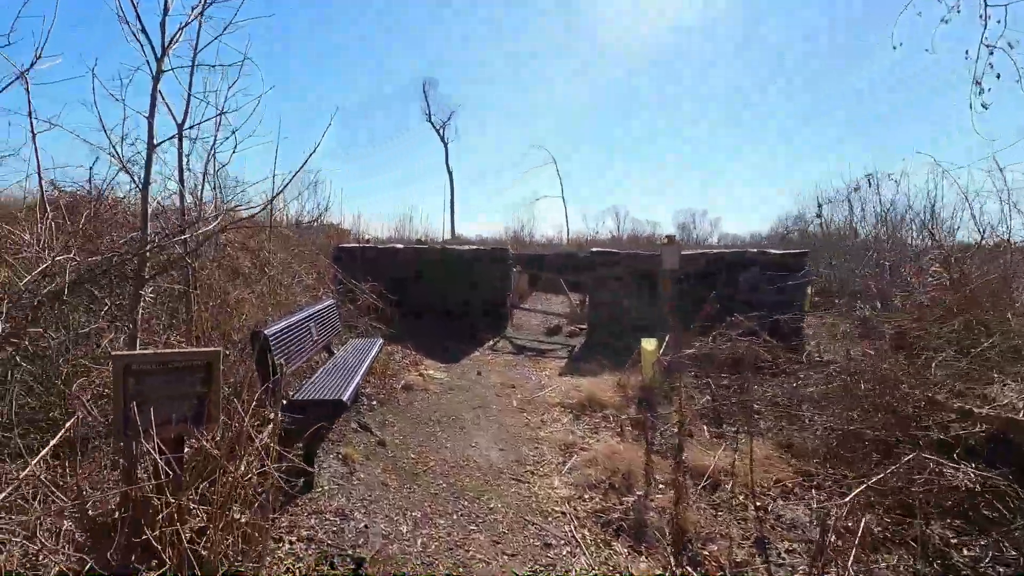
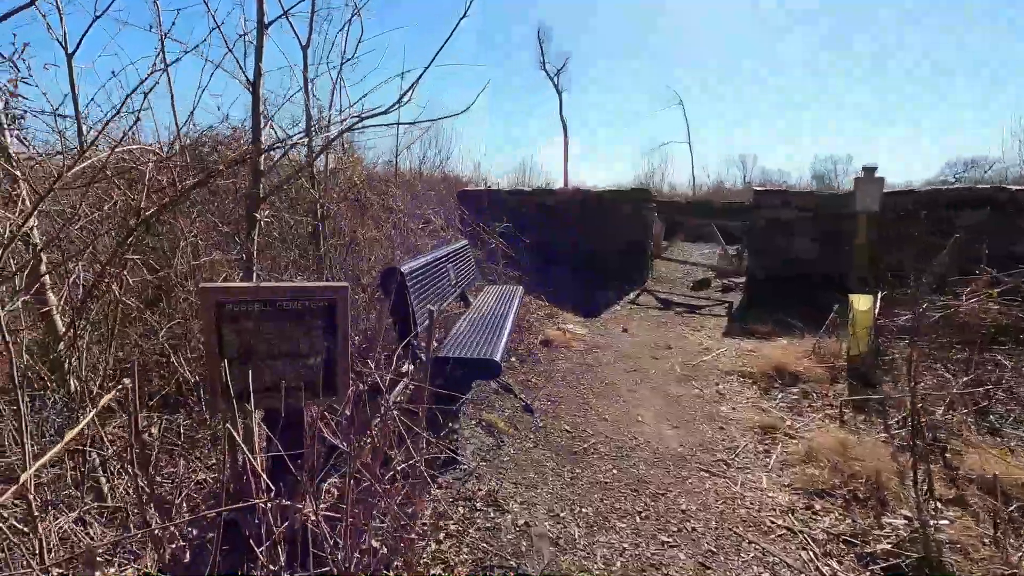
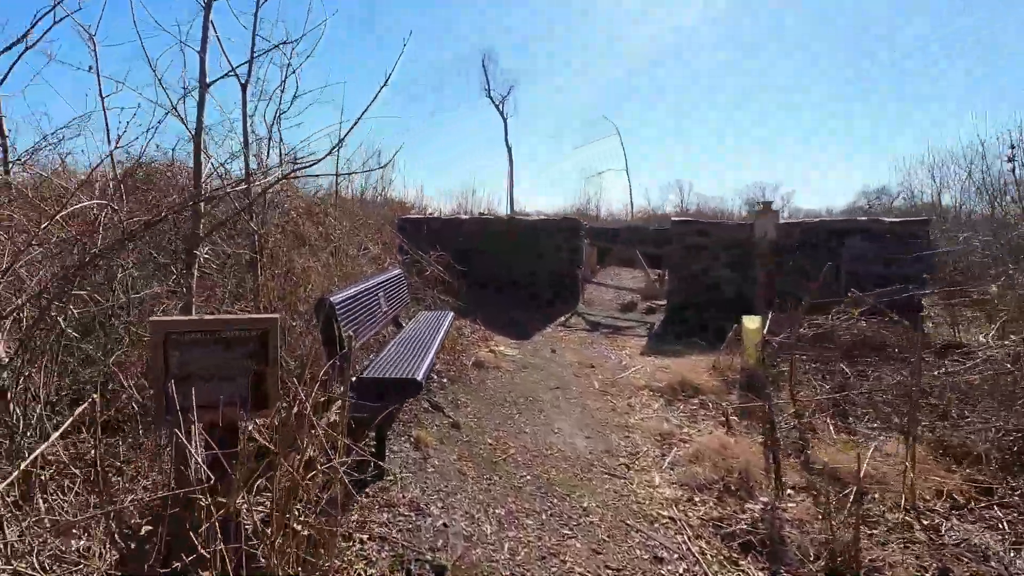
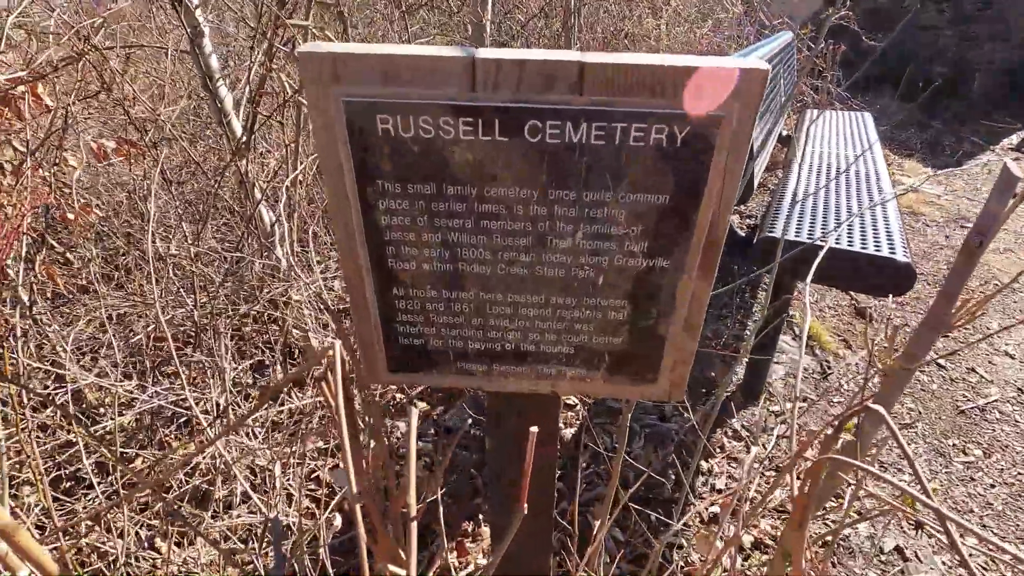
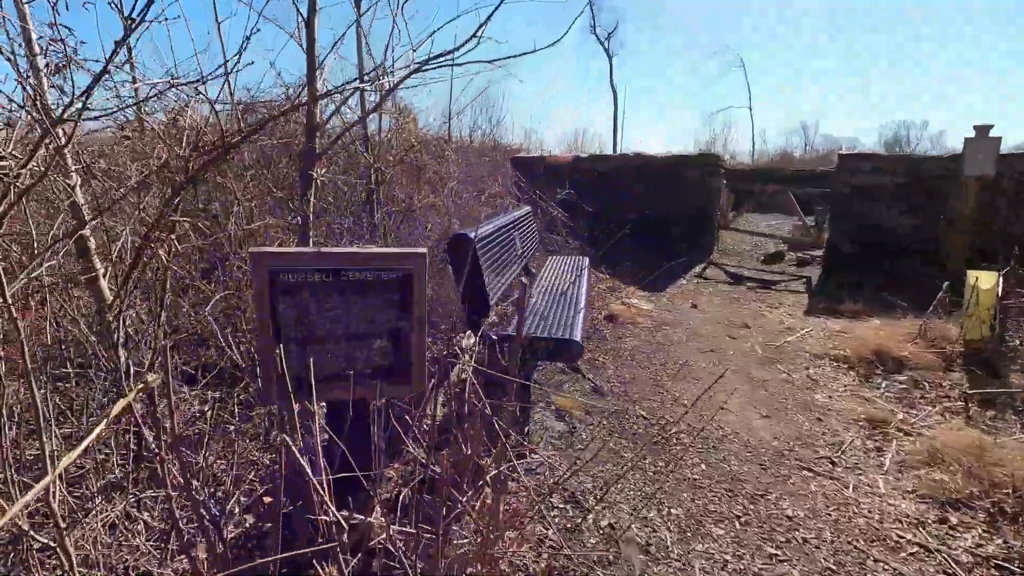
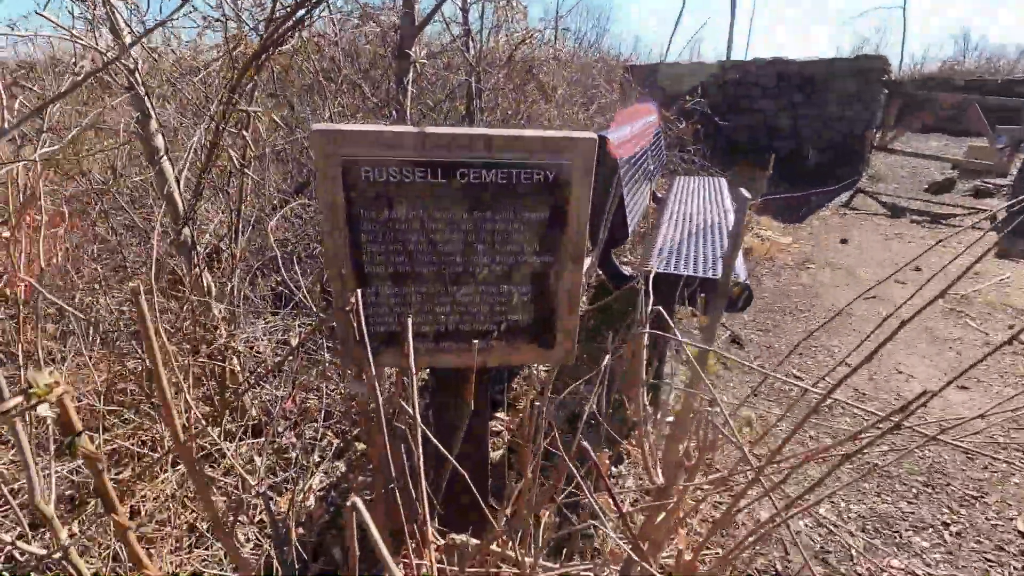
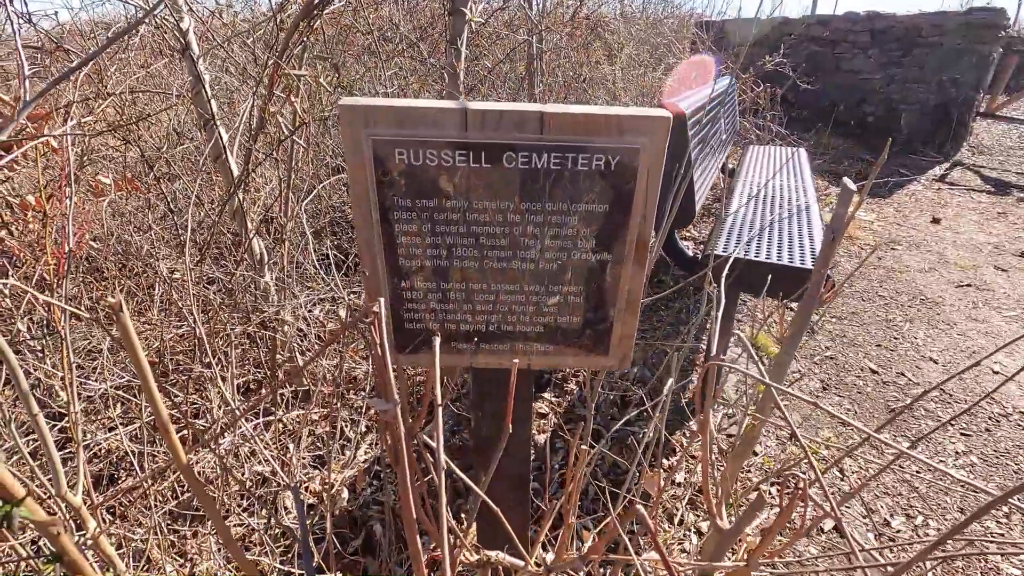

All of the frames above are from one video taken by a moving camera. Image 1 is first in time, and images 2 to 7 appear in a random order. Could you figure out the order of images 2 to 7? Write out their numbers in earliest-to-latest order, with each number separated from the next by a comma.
3, 2, 5, 6, 7, 4
